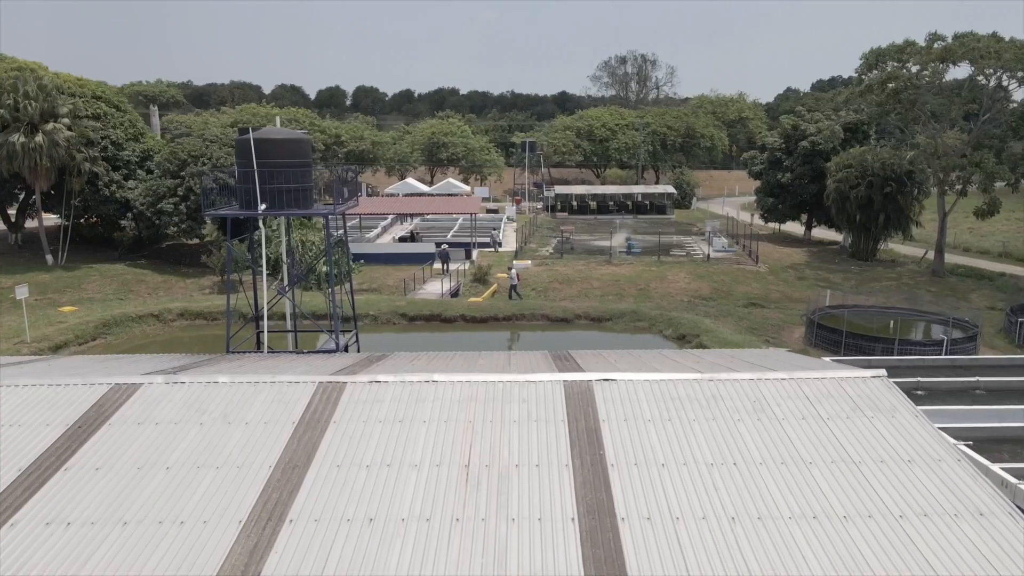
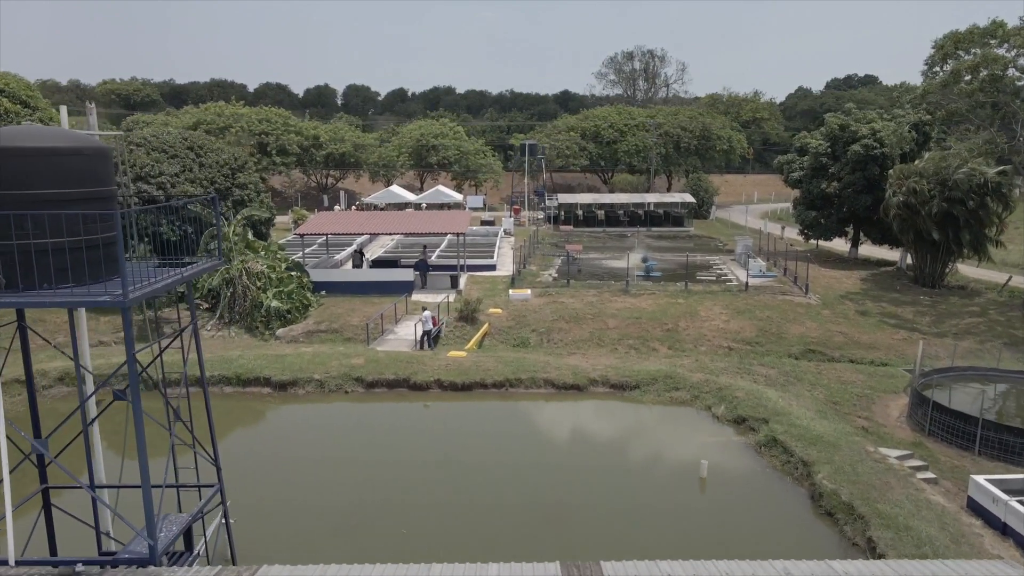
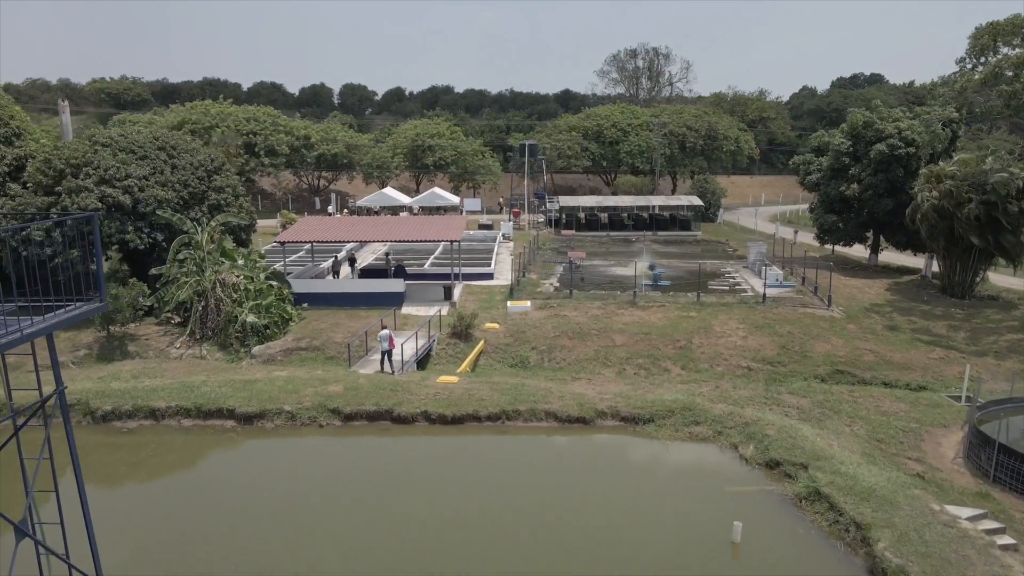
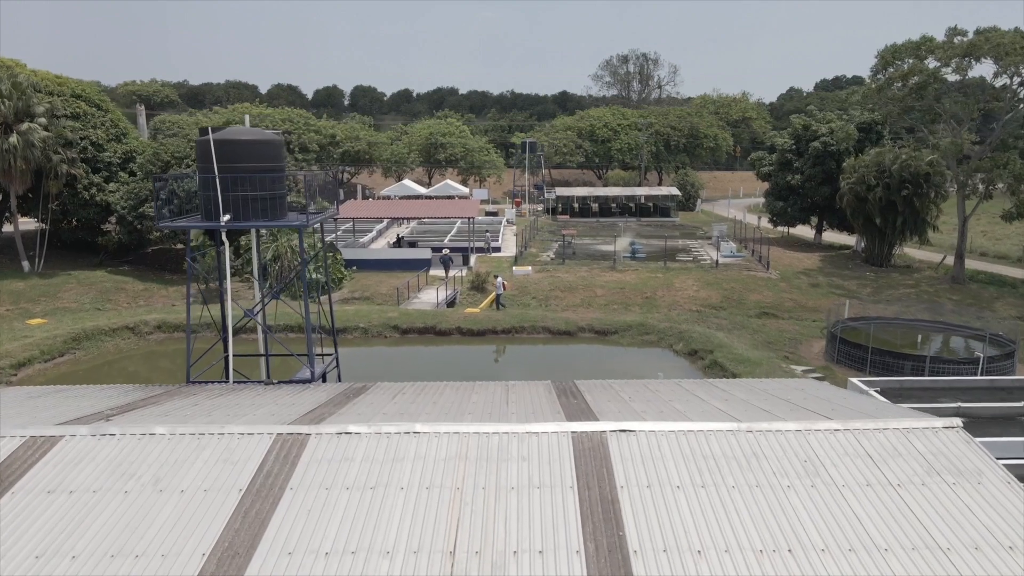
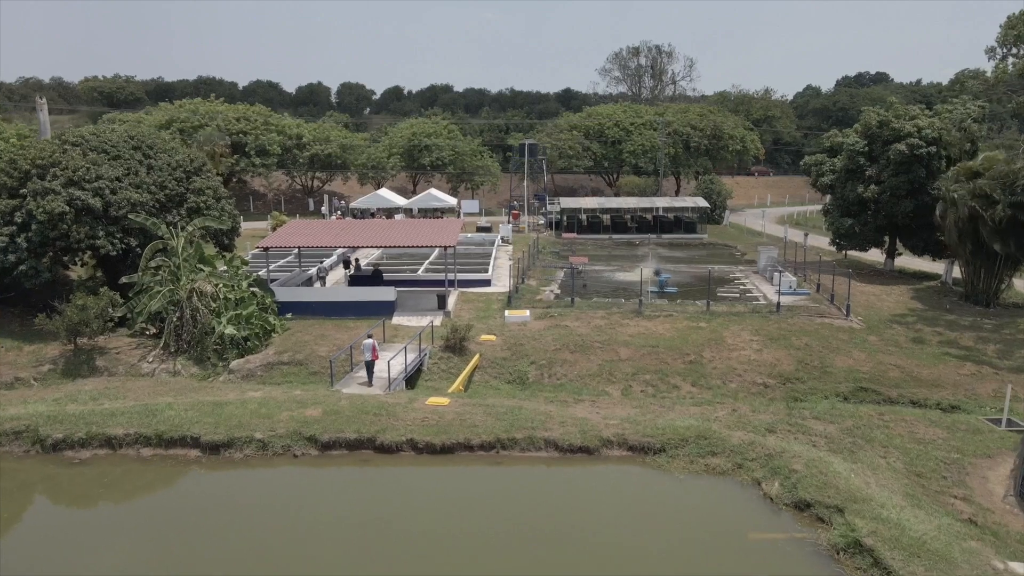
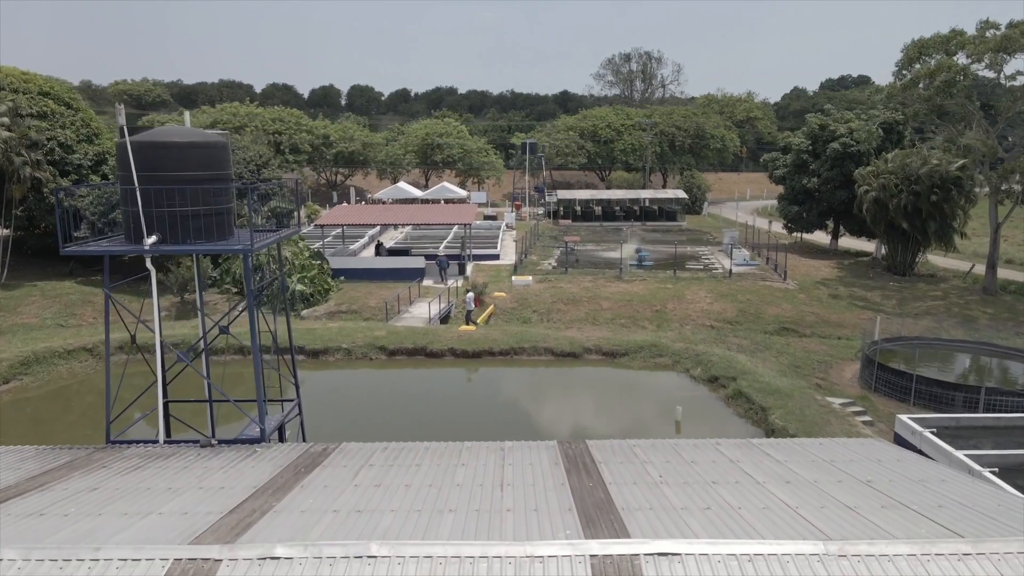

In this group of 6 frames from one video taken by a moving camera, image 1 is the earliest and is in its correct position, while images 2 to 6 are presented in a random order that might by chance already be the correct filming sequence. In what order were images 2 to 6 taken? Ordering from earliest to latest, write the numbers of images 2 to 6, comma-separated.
4, 6, 2, 3, 5
